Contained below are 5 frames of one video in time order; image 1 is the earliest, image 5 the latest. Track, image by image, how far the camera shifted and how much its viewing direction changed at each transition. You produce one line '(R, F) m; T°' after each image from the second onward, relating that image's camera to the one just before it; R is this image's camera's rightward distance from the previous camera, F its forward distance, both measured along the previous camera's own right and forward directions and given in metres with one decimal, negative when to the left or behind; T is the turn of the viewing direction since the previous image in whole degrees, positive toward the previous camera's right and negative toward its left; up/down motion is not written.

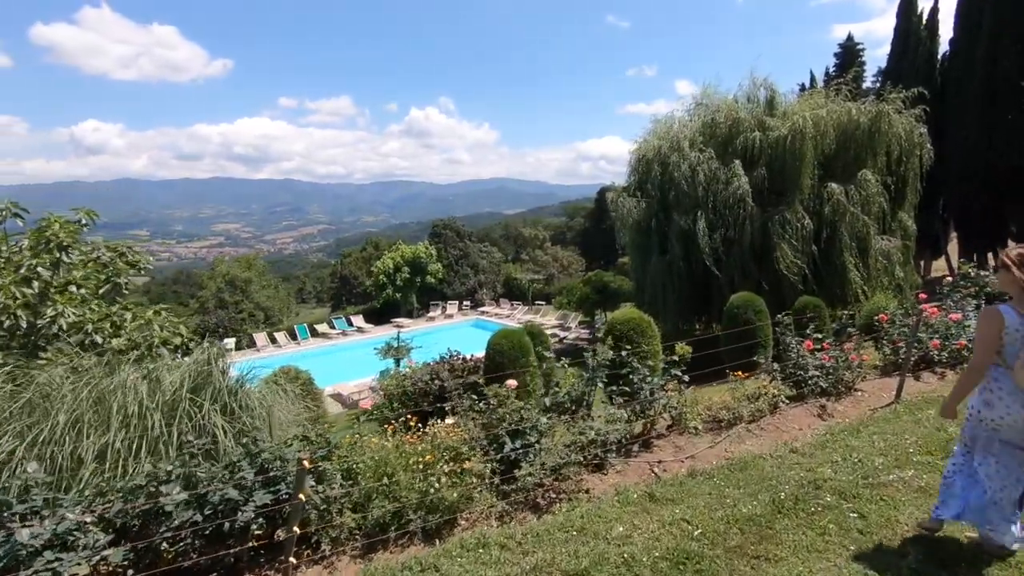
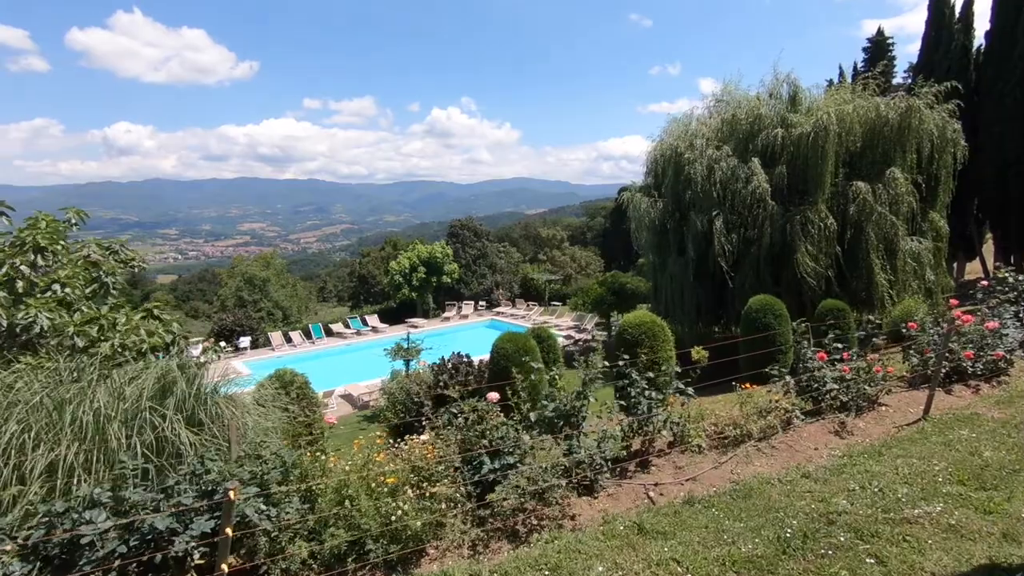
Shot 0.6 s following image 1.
(+0.2, +0.3) m; -2°
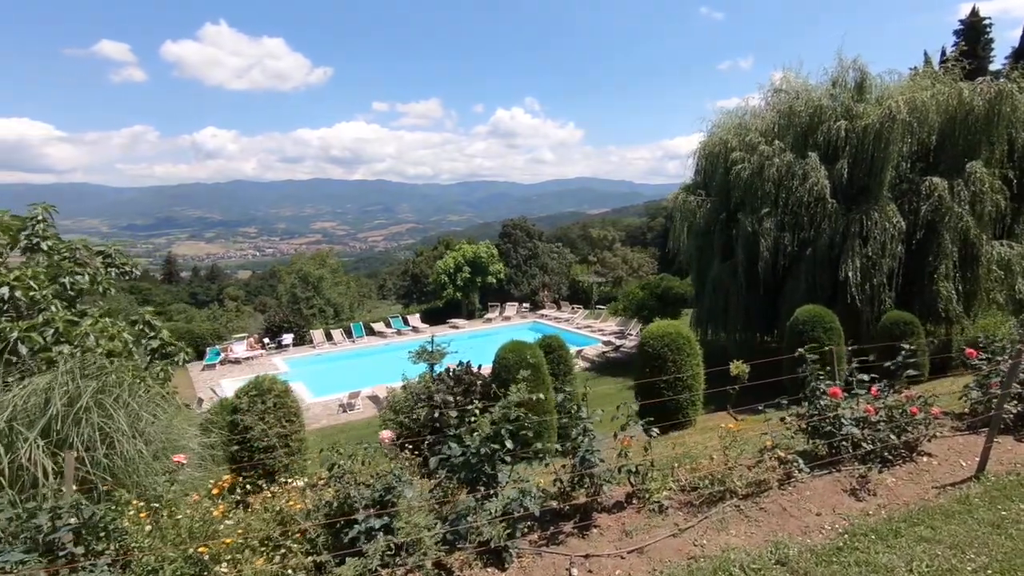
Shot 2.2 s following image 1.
(+0.7, +0.6) m; -6°
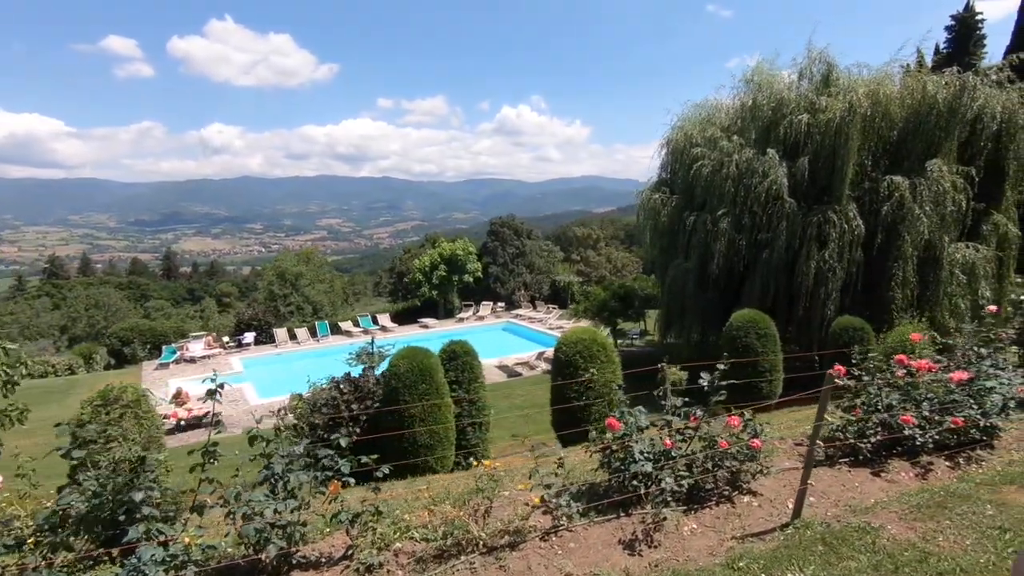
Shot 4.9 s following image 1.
(+1.3, +0.5) m; 0°
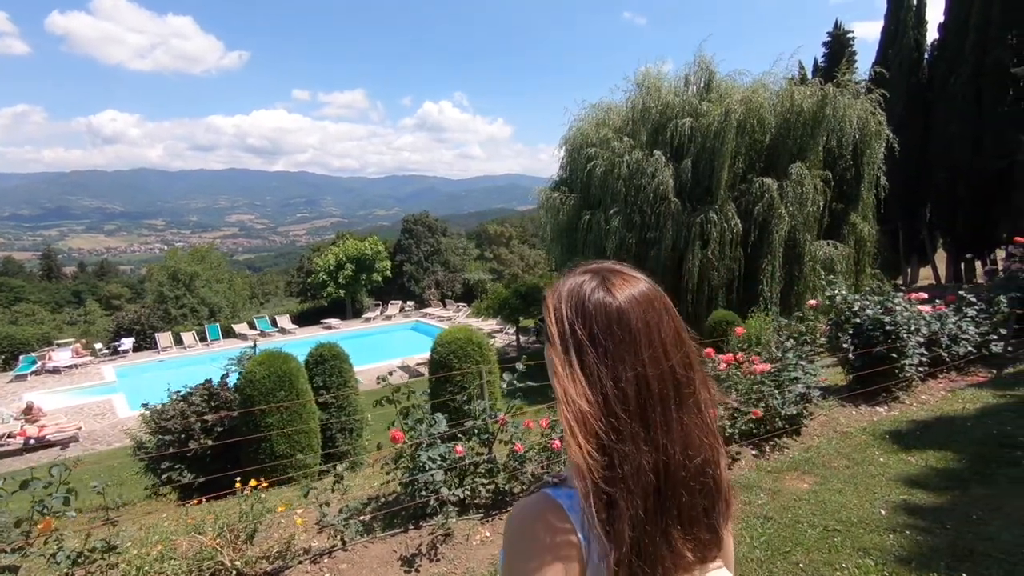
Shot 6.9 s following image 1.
(+0.7, +0.1) m; +8°
